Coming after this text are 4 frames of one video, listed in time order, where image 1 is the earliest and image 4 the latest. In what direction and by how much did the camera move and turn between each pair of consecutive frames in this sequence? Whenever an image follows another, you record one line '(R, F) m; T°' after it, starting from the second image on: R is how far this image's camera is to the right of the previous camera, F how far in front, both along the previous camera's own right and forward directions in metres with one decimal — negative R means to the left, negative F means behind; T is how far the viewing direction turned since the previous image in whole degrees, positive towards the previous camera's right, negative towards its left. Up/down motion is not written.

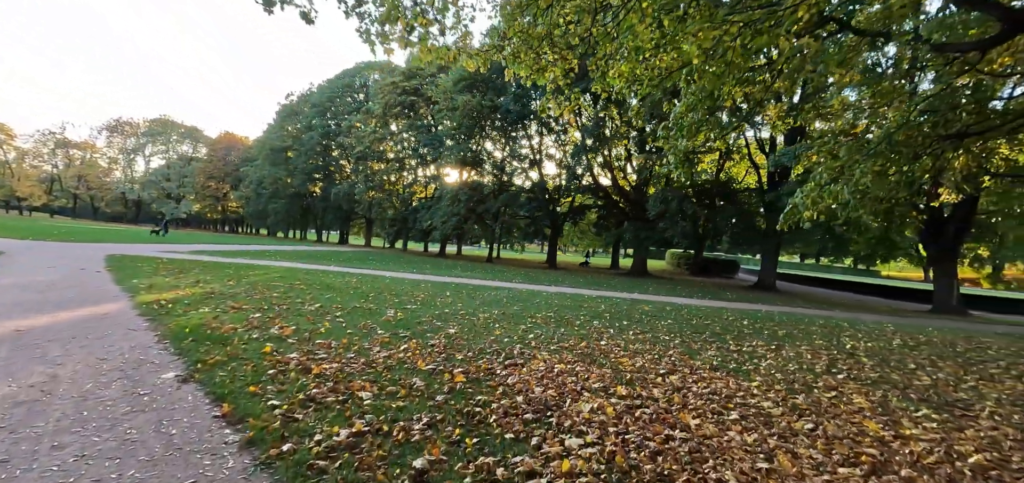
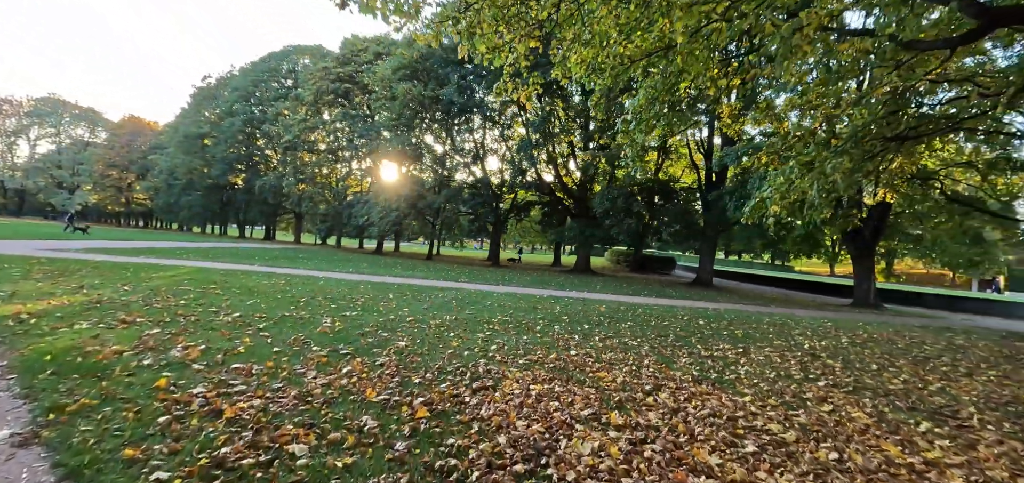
(-0.3, +0.8) m; +8°
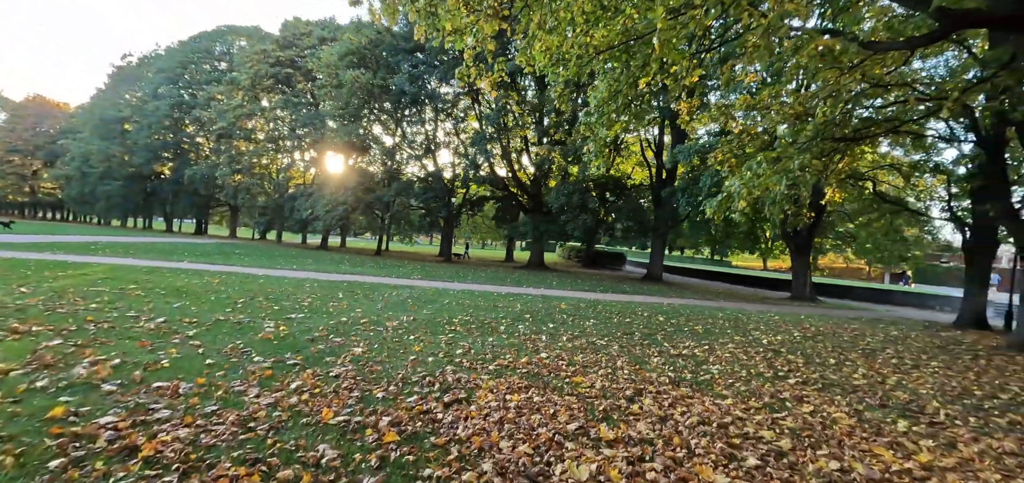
(-0.2, +0.4) m; +6°
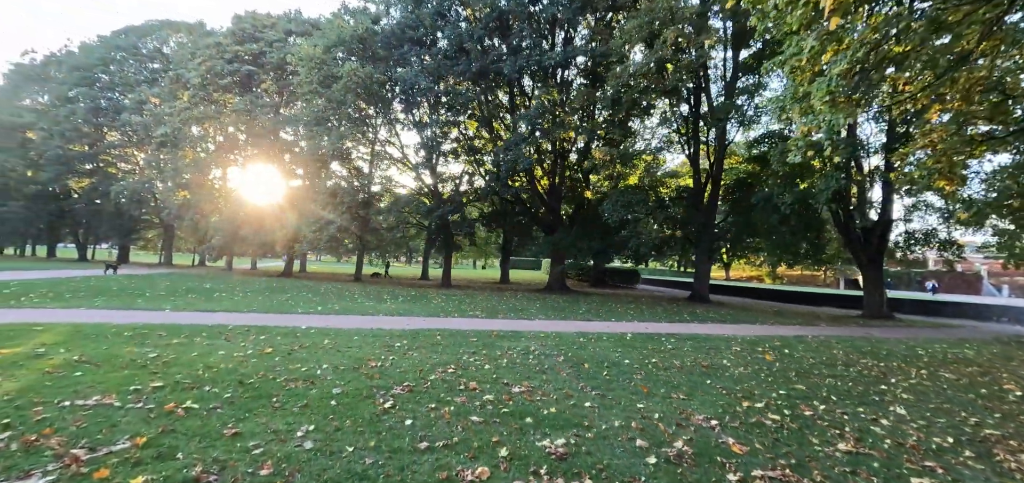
(-4.0, +3.5) m; +7°
